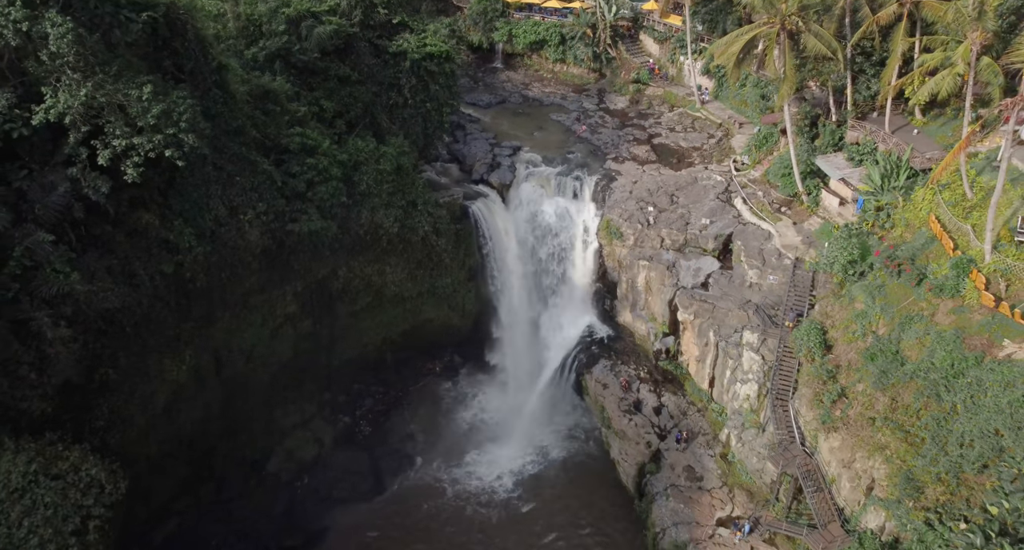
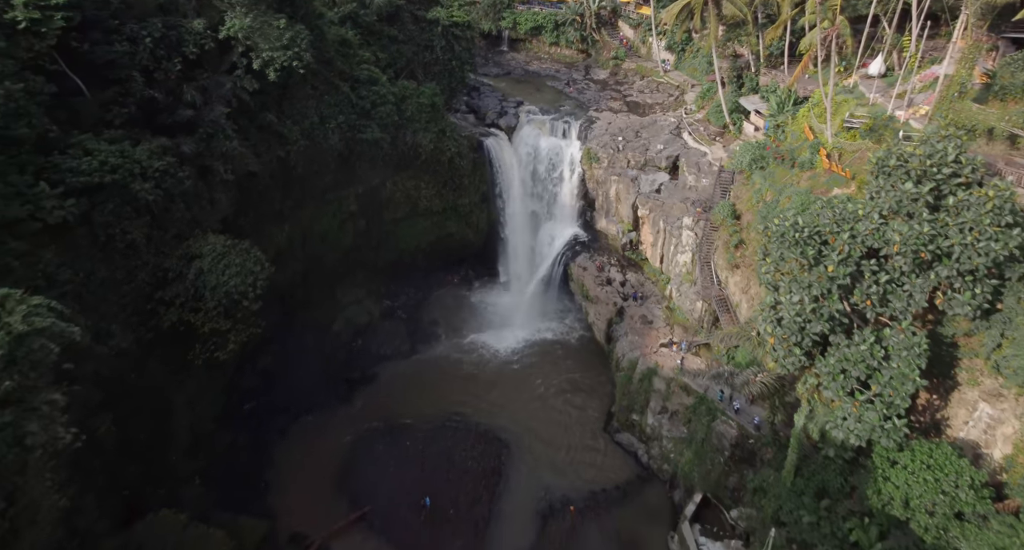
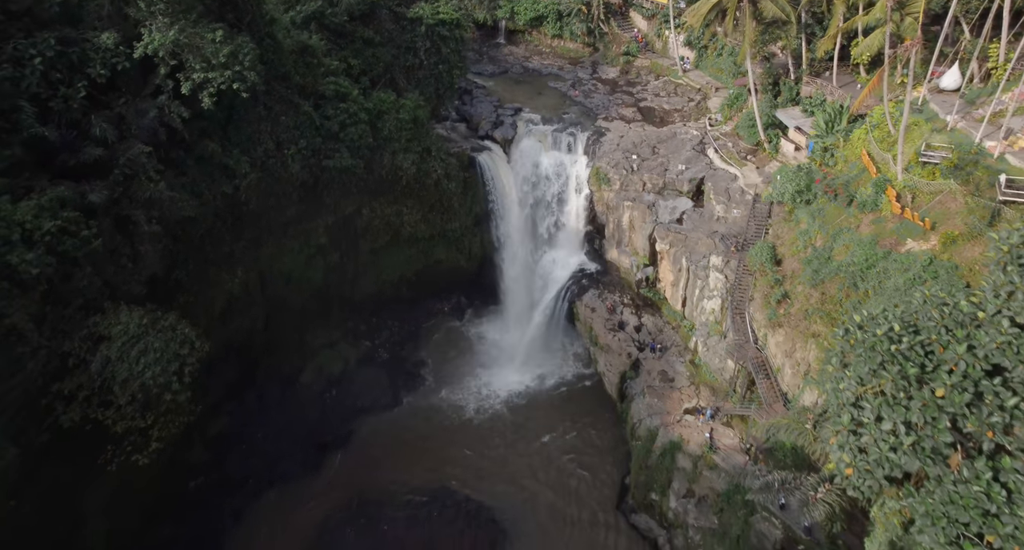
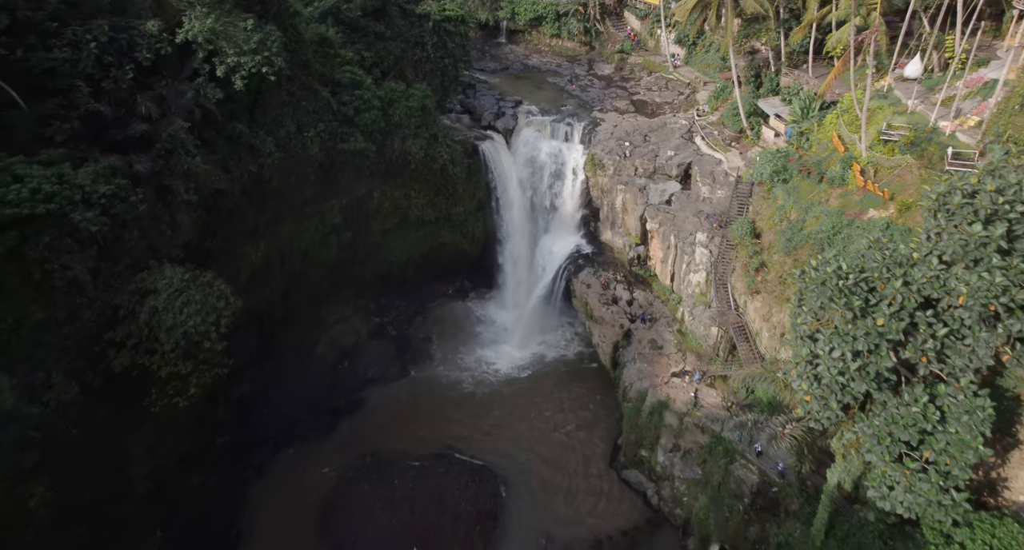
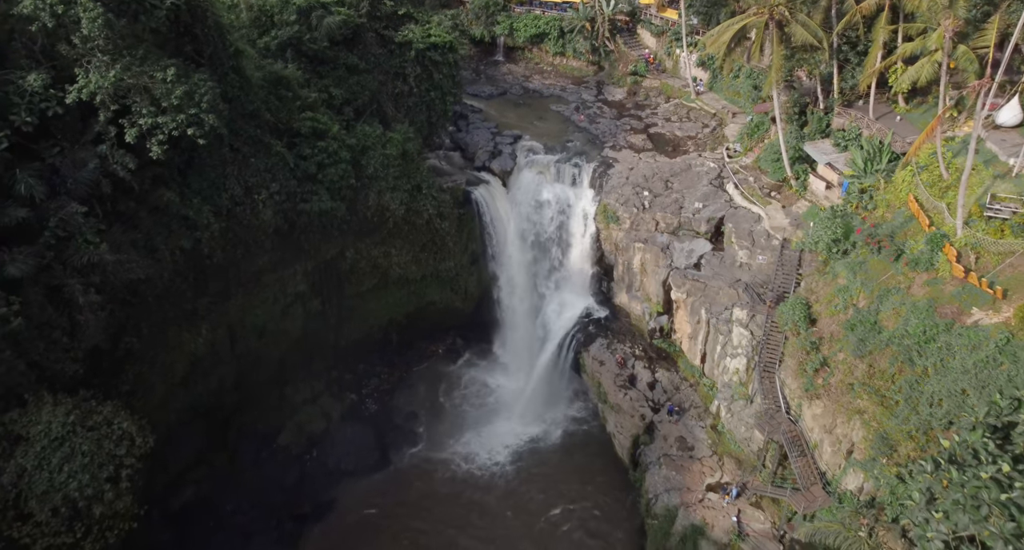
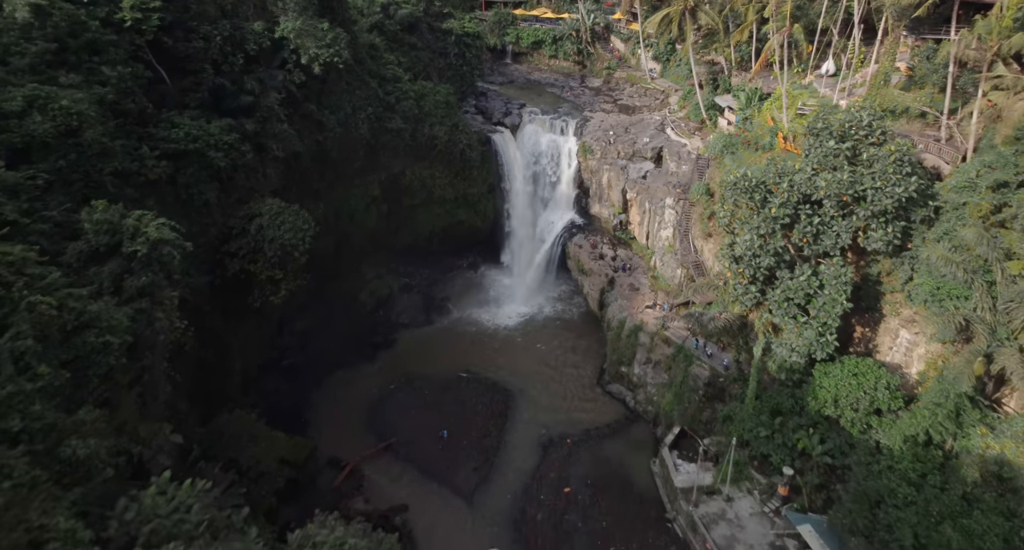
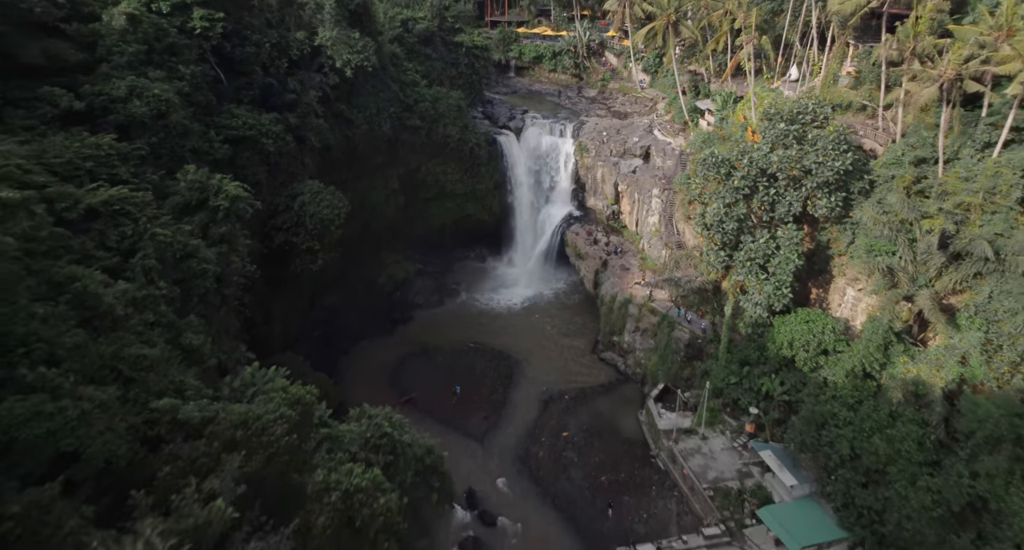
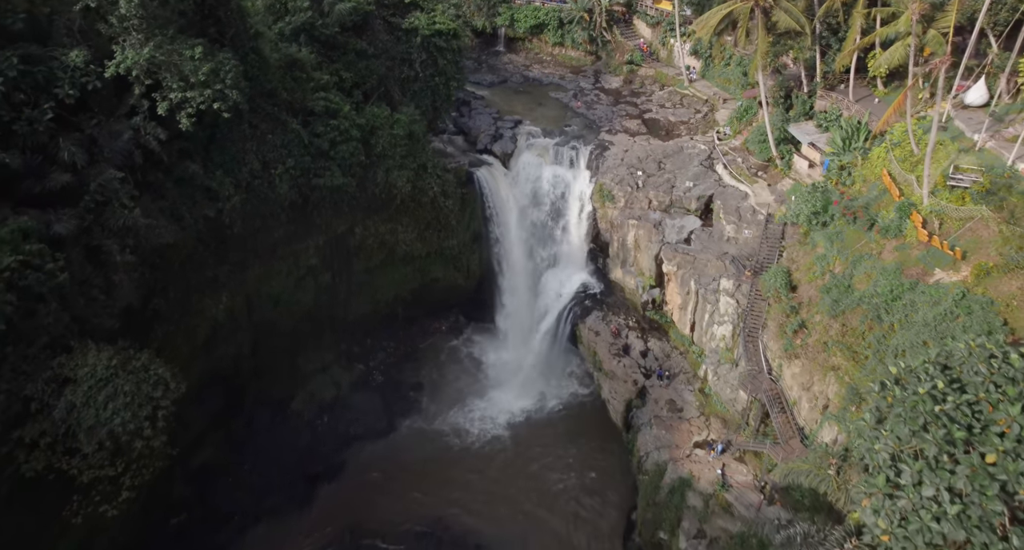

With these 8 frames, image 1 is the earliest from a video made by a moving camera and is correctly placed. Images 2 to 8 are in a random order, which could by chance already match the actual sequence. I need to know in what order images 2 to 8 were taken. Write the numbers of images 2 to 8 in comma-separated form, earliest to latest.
5, 8, 3, 4, 2, 6, 7
